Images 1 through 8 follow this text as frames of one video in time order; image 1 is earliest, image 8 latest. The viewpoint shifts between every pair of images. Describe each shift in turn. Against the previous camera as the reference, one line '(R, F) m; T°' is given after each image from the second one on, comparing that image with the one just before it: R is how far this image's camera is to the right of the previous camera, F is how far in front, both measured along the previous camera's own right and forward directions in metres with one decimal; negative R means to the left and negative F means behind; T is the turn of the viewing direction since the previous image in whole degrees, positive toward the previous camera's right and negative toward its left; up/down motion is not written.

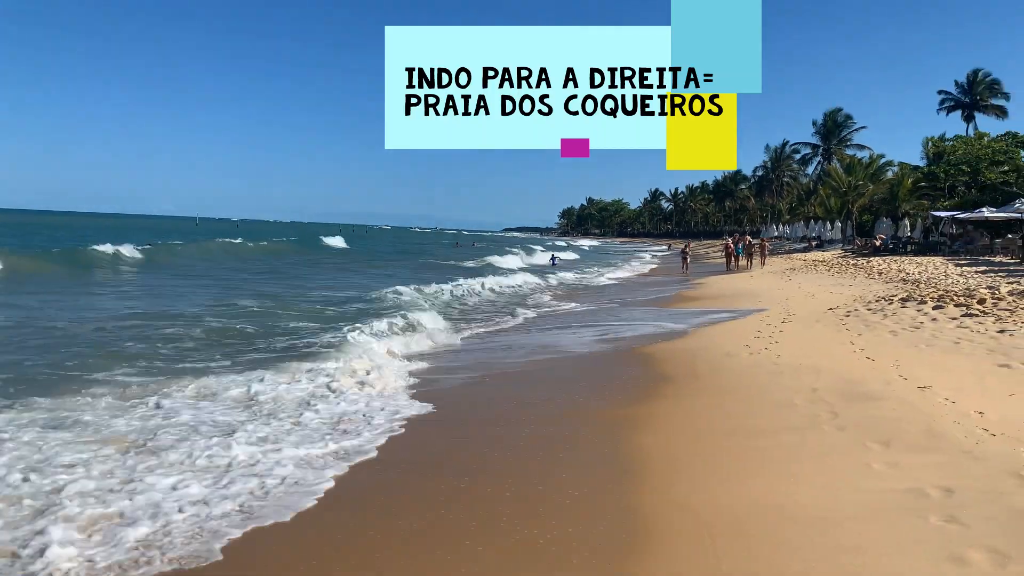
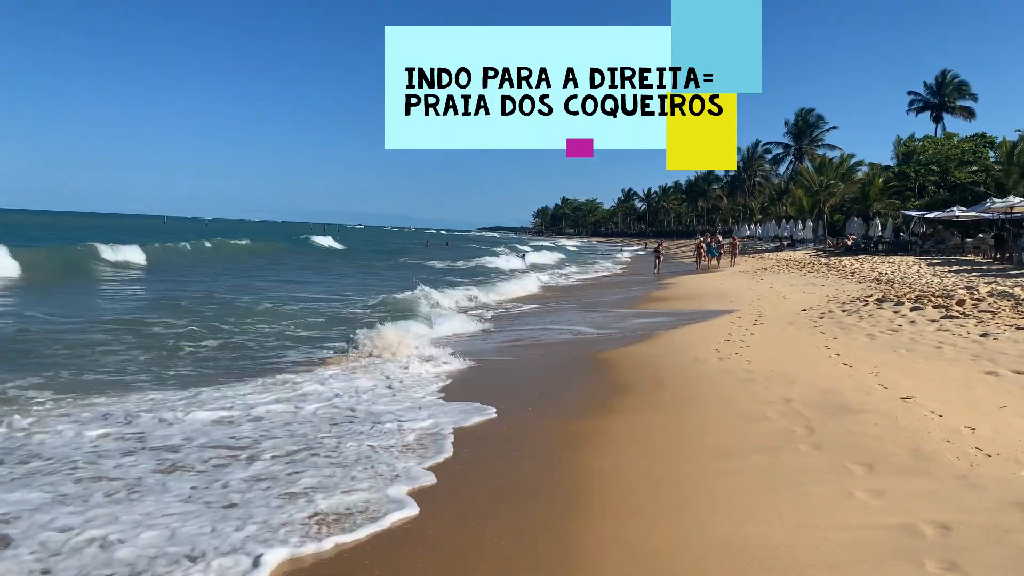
(+0.2, +0.6) m; +2°
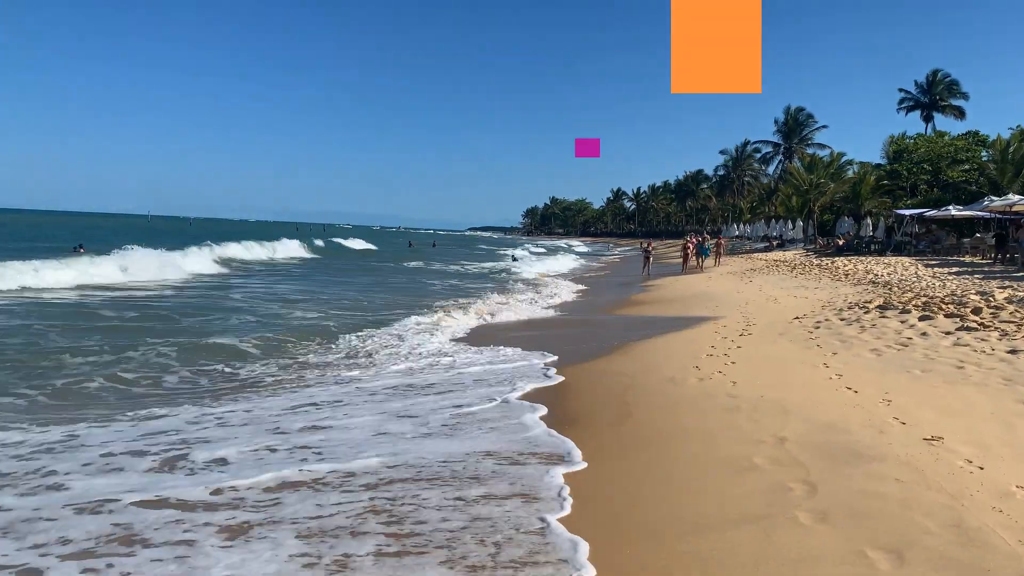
(+0.4, +1.2) m; +1°
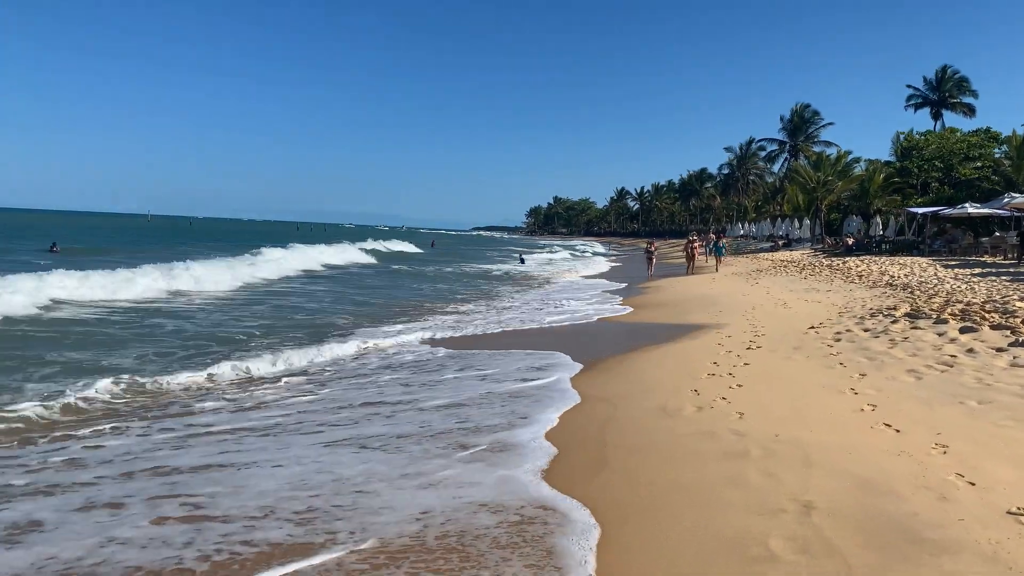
(+0.3, +1.3) m; 0°
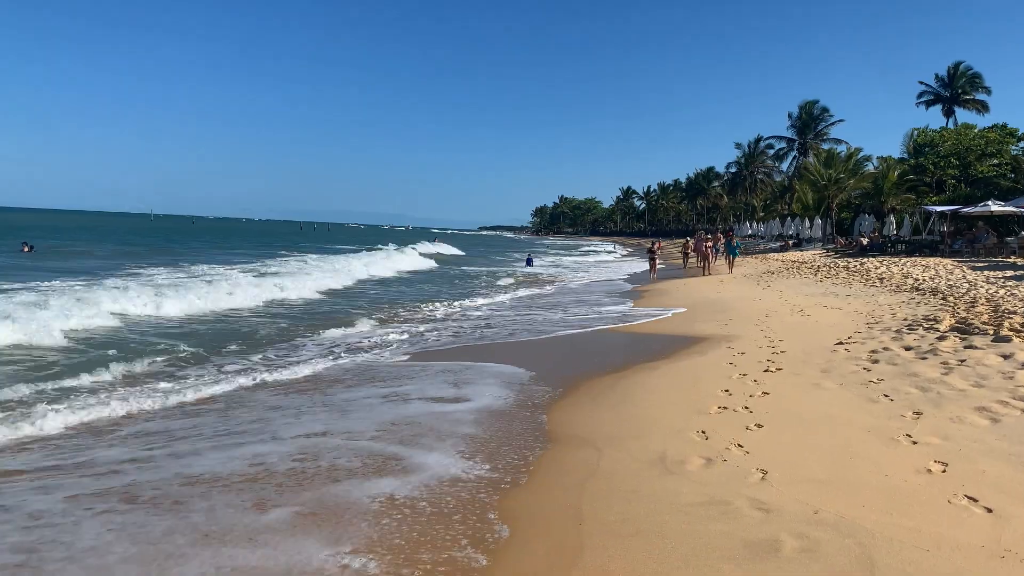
(+0.3, +1.3) m; 0°
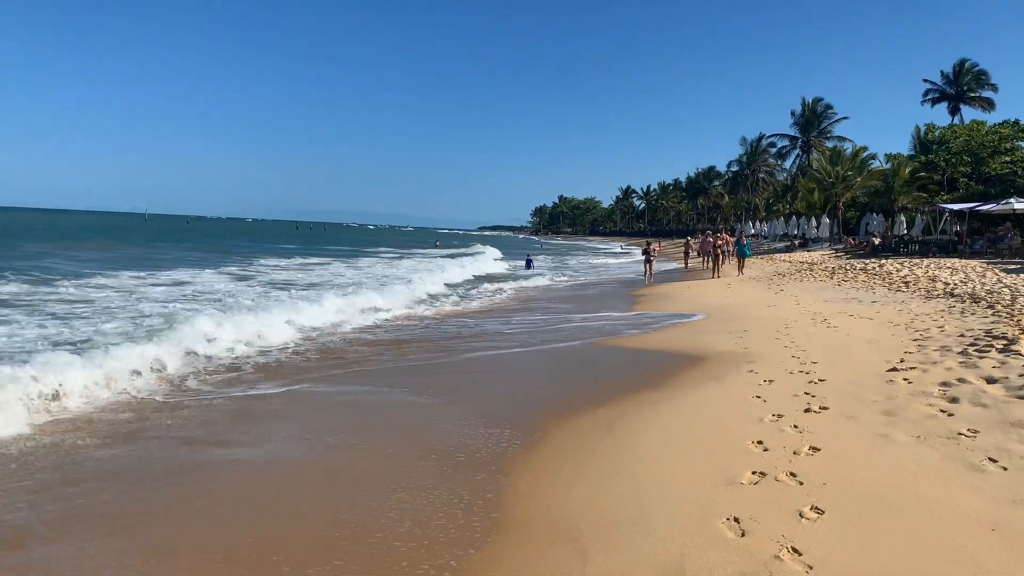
(+0.2, +1.5) m; 0°
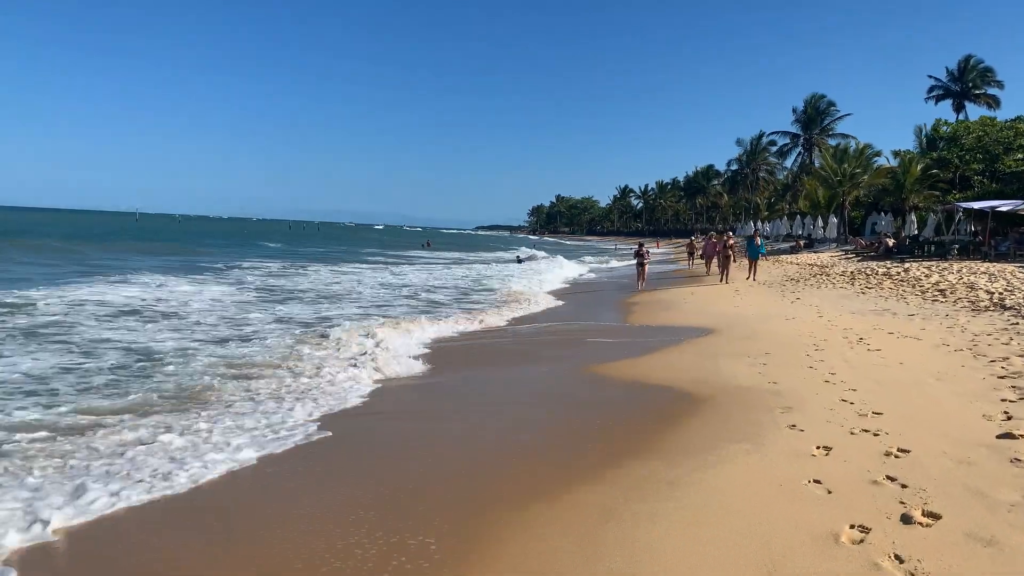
(+0.3, +1.8) m; 0°
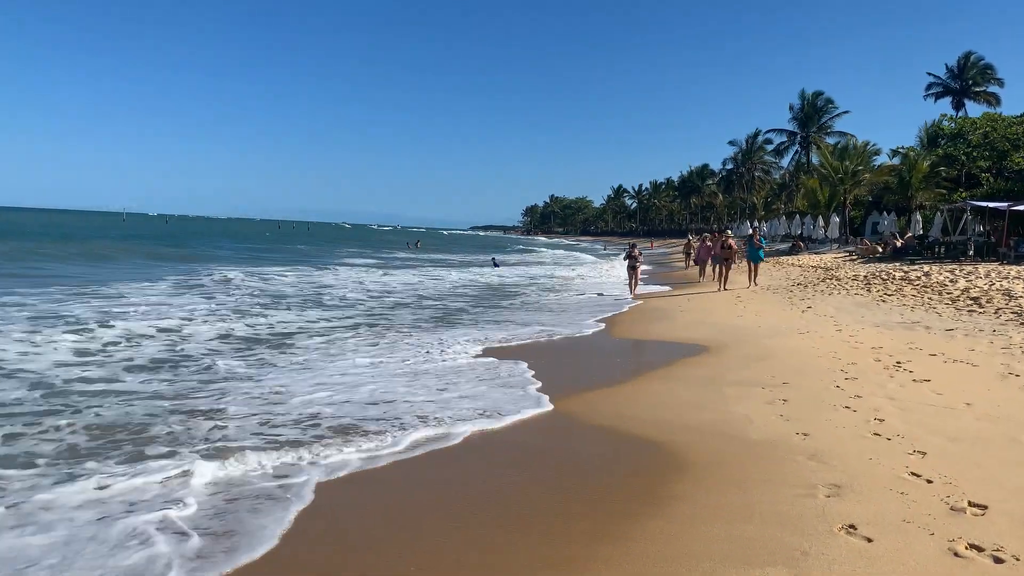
(+0.3, +1.7) m; 0°
